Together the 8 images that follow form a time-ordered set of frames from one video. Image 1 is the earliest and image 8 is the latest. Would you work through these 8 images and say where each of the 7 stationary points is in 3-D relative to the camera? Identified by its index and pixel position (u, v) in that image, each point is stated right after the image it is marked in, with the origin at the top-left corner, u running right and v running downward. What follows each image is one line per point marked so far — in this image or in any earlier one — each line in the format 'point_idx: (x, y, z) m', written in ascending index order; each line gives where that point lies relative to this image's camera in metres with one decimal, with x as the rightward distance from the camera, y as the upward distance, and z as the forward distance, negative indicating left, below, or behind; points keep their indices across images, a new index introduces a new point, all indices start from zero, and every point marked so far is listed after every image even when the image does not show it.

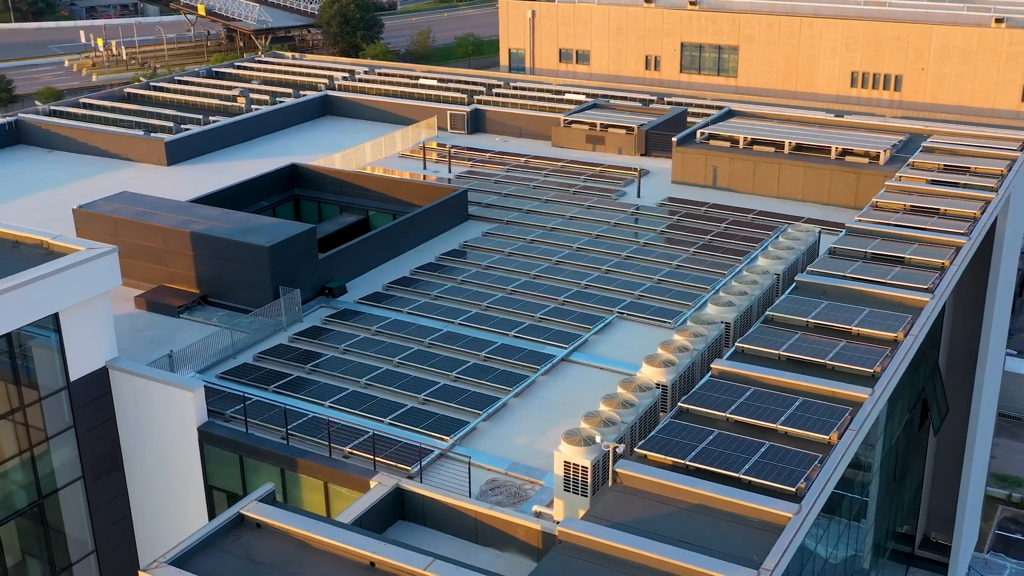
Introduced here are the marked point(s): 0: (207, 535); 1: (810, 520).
0: (-5.1, -4.1, +18.7) m
1: (+5.0, -3.8, +18.7) m
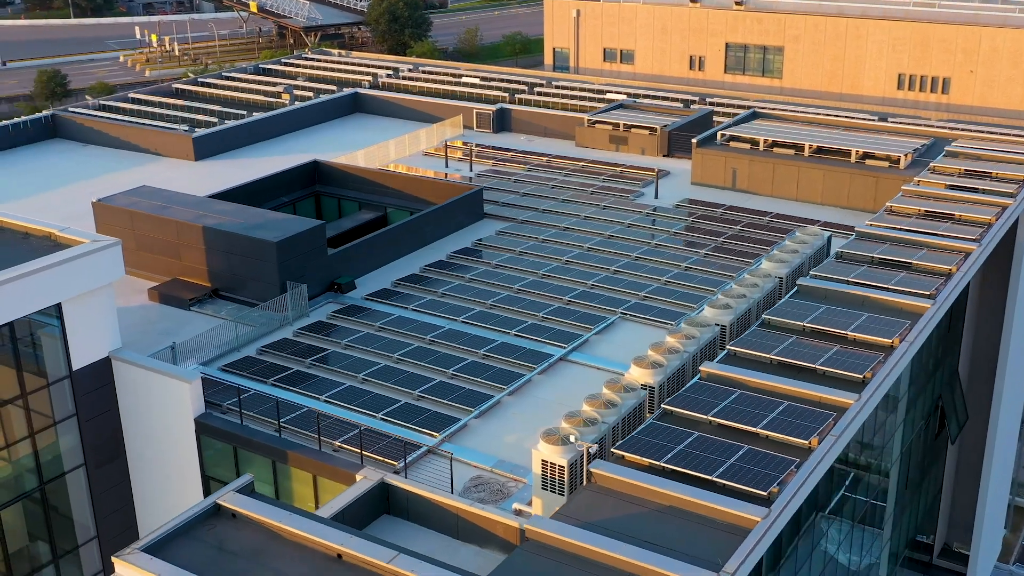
0: (-5.6, -4.0, +19.1) m
1: (+4.4, -3.9, +18.7) m
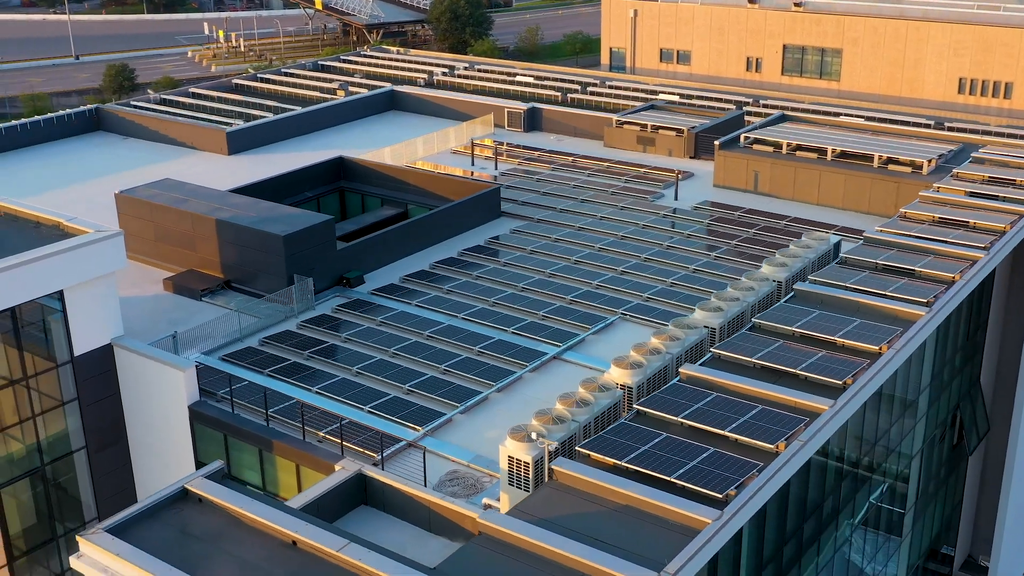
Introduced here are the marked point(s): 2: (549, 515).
0: (-6.4, -3.8, +19.7) m
1: (+3.6, -4.0, +18.7) m
2: (+0.6, -3.9, +19.6) m
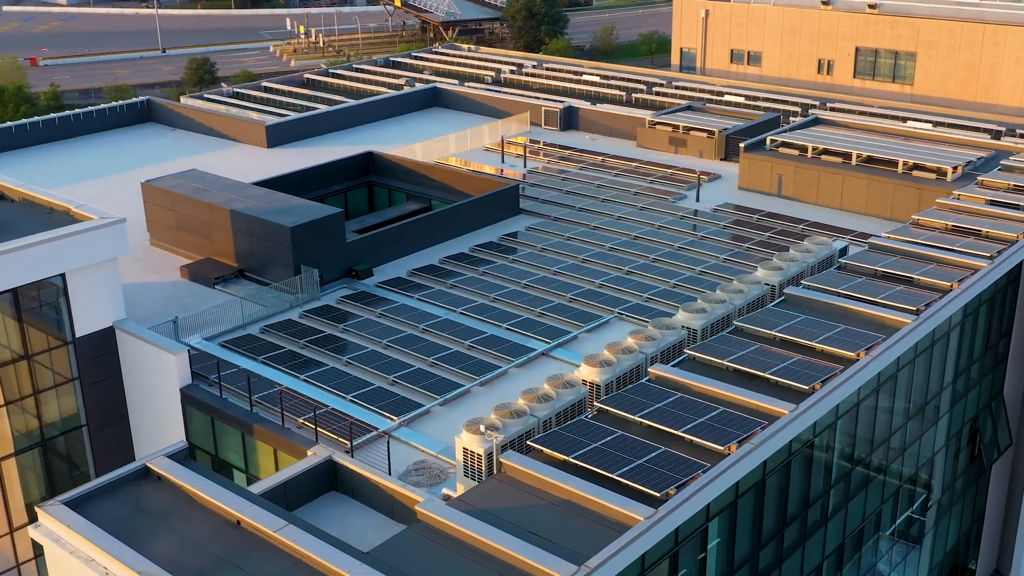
0: (-7.3, -3.5, +20.6) m
1: (+2.5, -4.0, +18.8) m
2: (-0.4, -3.9, +19.9) m
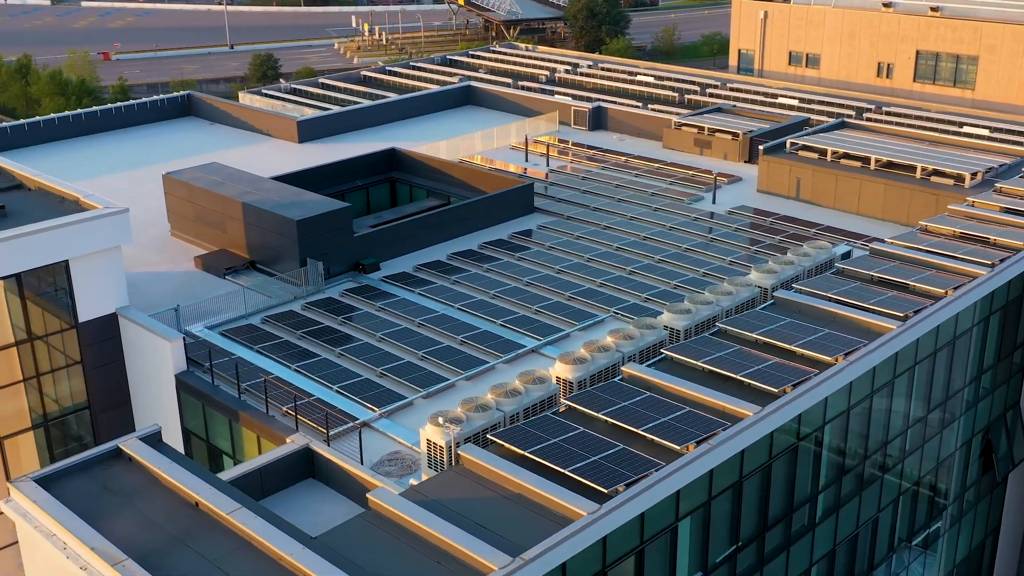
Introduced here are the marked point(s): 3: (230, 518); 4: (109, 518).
0: (-8.2, -3.3, +21.4) m
1: (+1.6, -3.9, +19.0) m
2: (-1.3, -3.8, +20.3) m
3: (-4.8, -3.9, +19.3) m
4: (-7.1, -4.1, +19.9) m
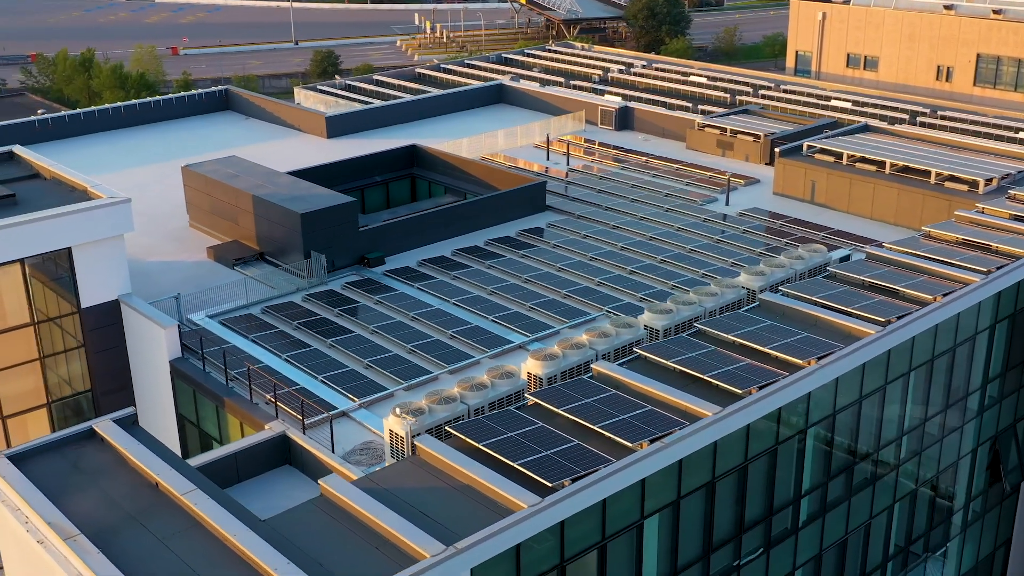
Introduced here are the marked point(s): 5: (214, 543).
0: (-9.0, -3.0, +22.2) m
1: (+0.6, -3.9, +19.3) m
2: (-2.2, -3.6, +20.8) m
3: (-5.8, -3.7, +20.0) m
4: (-8.0, -3.8, +20.7) m
5: (-5.0, -4.3, +19.0) m
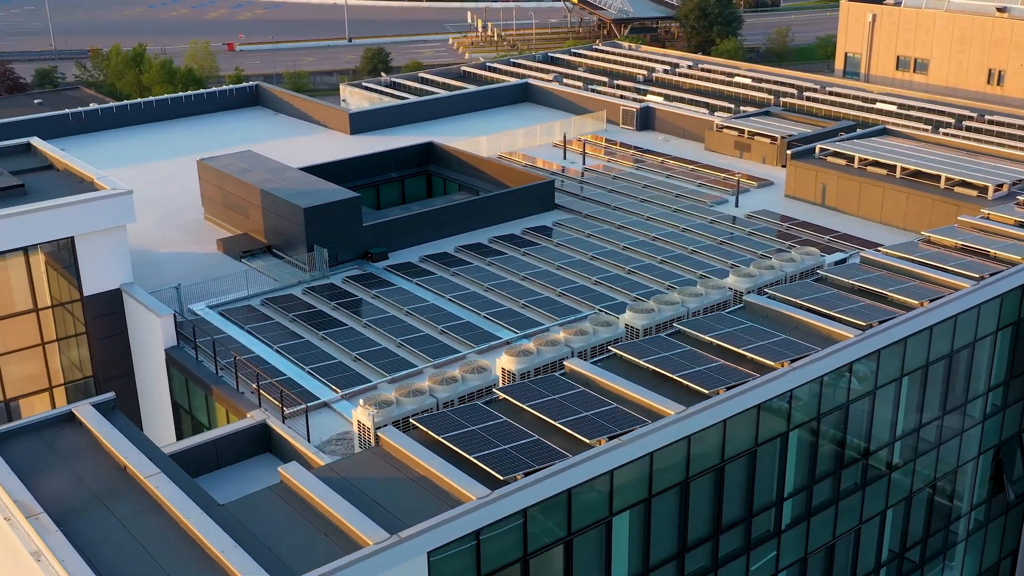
0: (-9.7, -2.7, +23.0) m
1: (-0.3, -3.8, +19.6) m
2: (-3.0, -3.5, +21.2) m
3: (-6.7, -3.5, +20.6) m
4: (-8.8, -3.6, +21.4) m
5: (-5.9, -4.1, +19.6) m
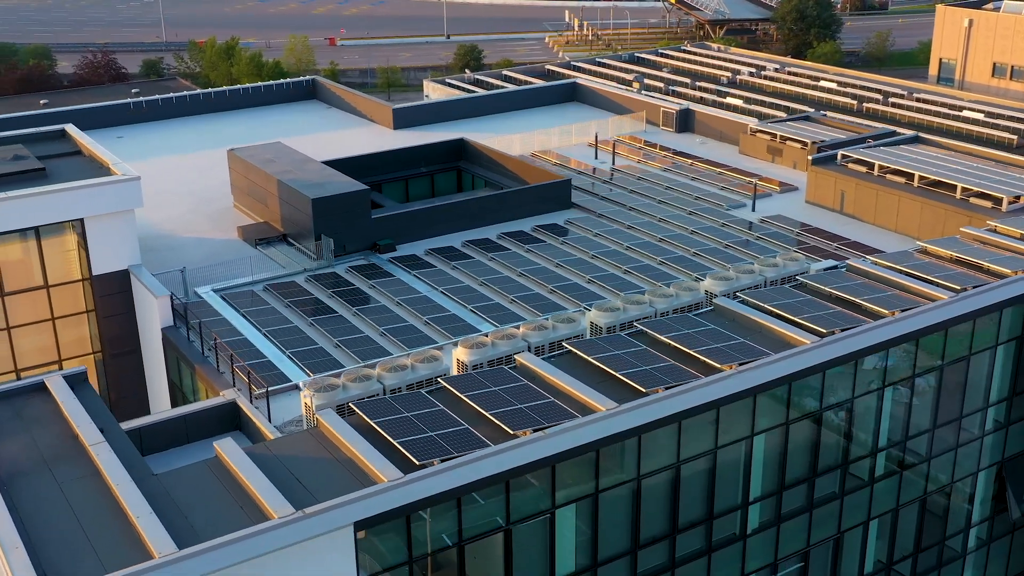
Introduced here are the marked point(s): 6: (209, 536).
0: (-11.0, -2.2, +24.6) m
1: (-2.0, -3.6, +20.4) m
2: (-4.5, -3.2, +22.2) m
3: (-8.2, -3.1, +22.0) m
4: (-10.3, -3.1, +22.9) m
5: (-7.5, -3.7, +20.9) m
6: (-5.3, -4.3, +19.7) m
